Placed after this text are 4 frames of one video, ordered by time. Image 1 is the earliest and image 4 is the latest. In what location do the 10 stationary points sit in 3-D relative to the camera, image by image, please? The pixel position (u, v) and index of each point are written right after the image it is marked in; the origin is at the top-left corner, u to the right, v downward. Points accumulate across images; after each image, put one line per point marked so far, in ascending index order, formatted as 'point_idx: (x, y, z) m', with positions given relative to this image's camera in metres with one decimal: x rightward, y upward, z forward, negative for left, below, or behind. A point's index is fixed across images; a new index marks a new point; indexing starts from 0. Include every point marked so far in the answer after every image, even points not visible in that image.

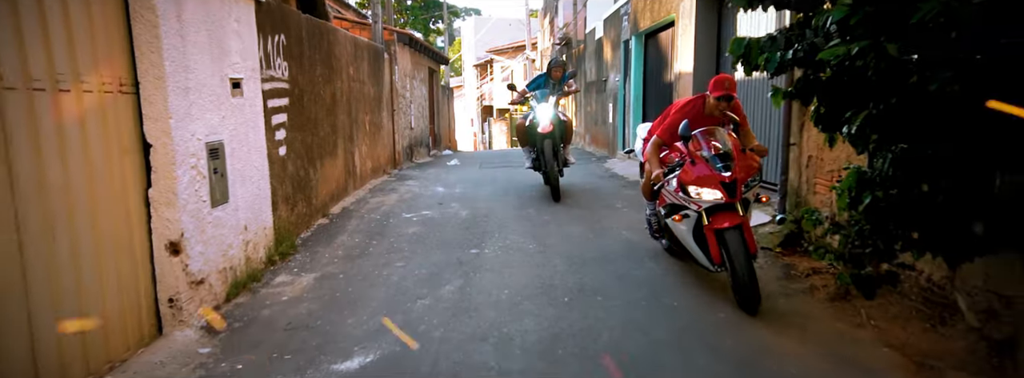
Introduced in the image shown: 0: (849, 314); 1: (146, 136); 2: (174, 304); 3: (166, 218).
0: (+1.0, -0.4, +2.2) m
1: (-1.1, +0.2, +2.1) m
2: (-1.1, -0.4, +2.2) m
3: (-1.1, -0.1, +2.2) m
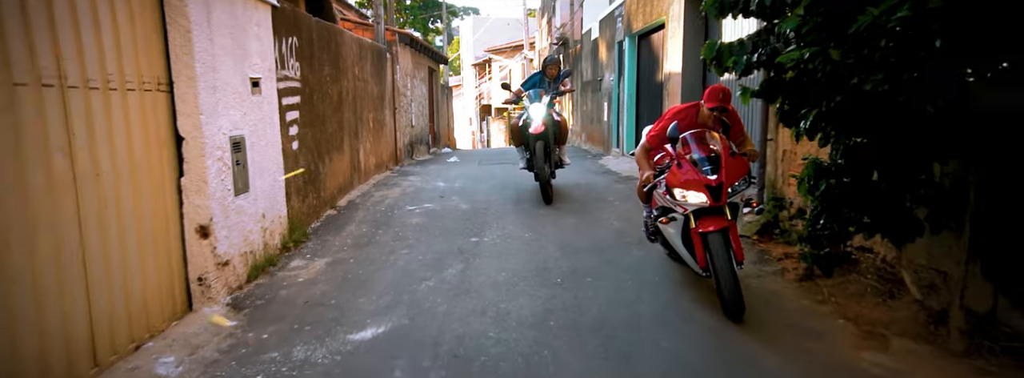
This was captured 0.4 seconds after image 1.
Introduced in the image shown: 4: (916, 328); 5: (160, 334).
0: (+1.0, -0.3, +2.4) m
1: (-1.1, +0.2, +2.4) m
2: (-1.1, -0.3, +2.5) m
3: (-1.1, -0.1, +2.4) m
4: (+1.2, -0.4, +2.0) m
5: (-1.1, -0.5, +2.2) m
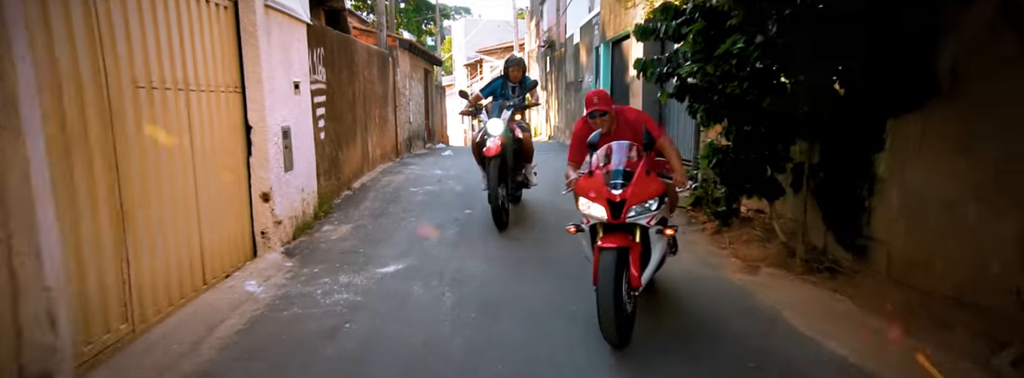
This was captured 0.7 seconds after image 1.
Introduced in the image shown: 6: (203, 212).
0: (+1.0, -0.2, +3.3) m
1: (-1.2, +0.3, +3.2) m
2: (-1.2, -0.2, +3.3) m
3: (-1.2, +0.1, +3.3) m
4: (+1.1, -0.3, +2.9) m
5: (-1.2, -0.3, +3.0) m
6: (-1.2, -0.1, +2.7) m
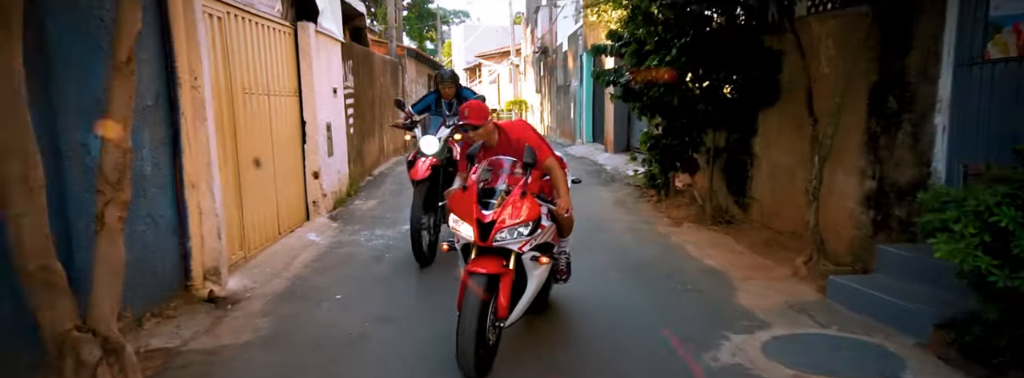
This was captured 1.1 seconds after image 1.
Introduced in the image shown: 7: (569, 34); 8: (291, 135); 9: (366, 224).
0: (+0.9, -0.1, +4.4) m
1: (-1.2, +0.4, +4.3) m
2: (-1.2, -0.1, +4.4) m
3: (-1.2, +0.2, +4.3) m
4: (+1.0, -0.2, +4.0) m
5: (-1.2, -0.2, +4.1) m
6: (-1.3, 0.0, +3.8) m
7: (+0.8, +2.2, +10.4) m
8: (-1.3, +0.3, +4.1) m
9: (-0.9, -0.2, +4.2) m
